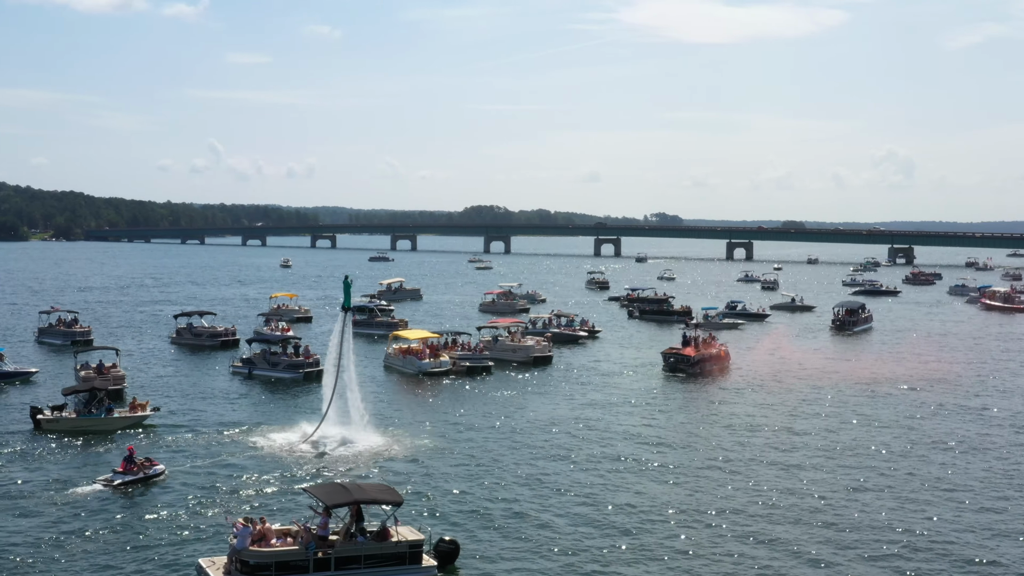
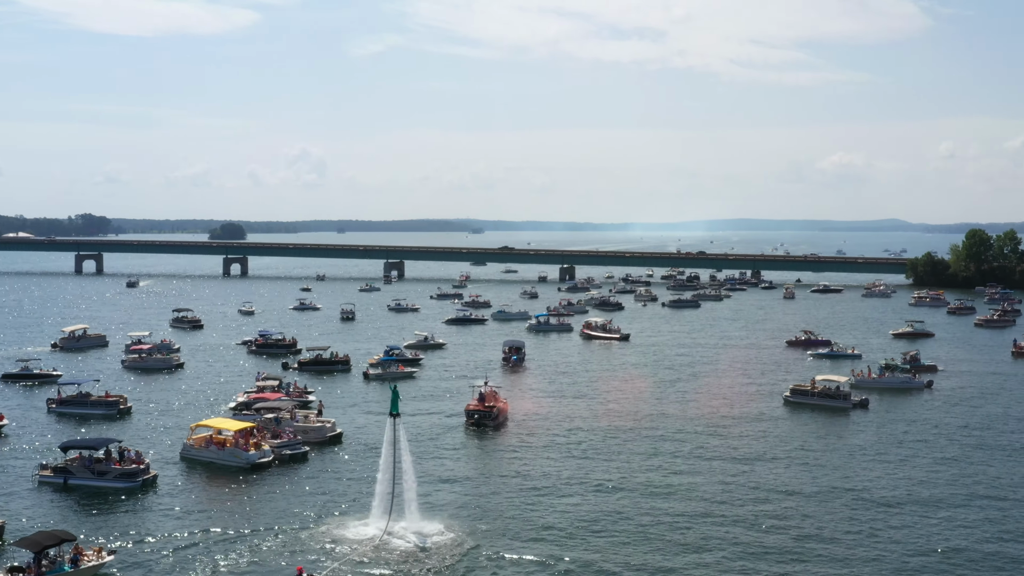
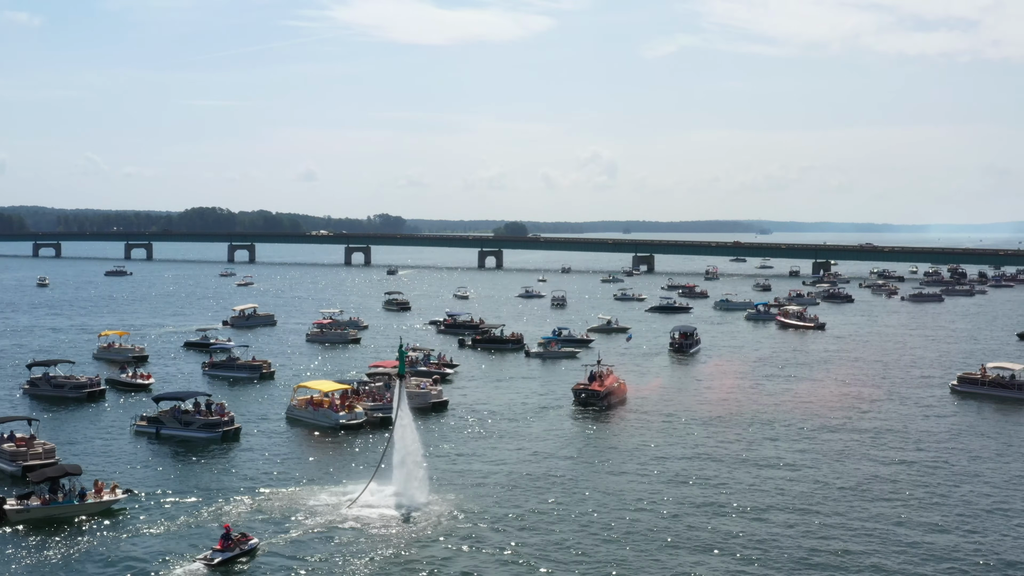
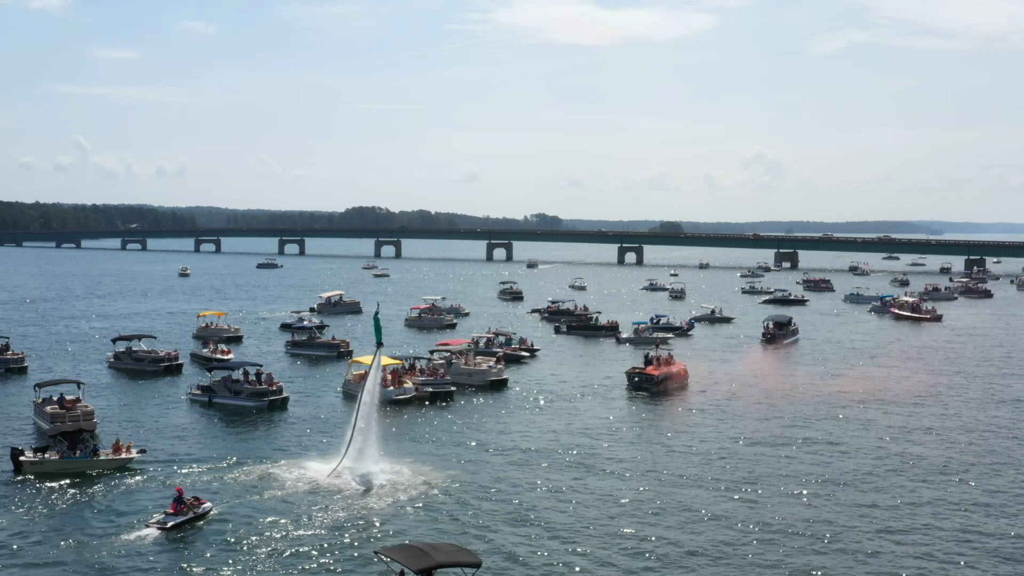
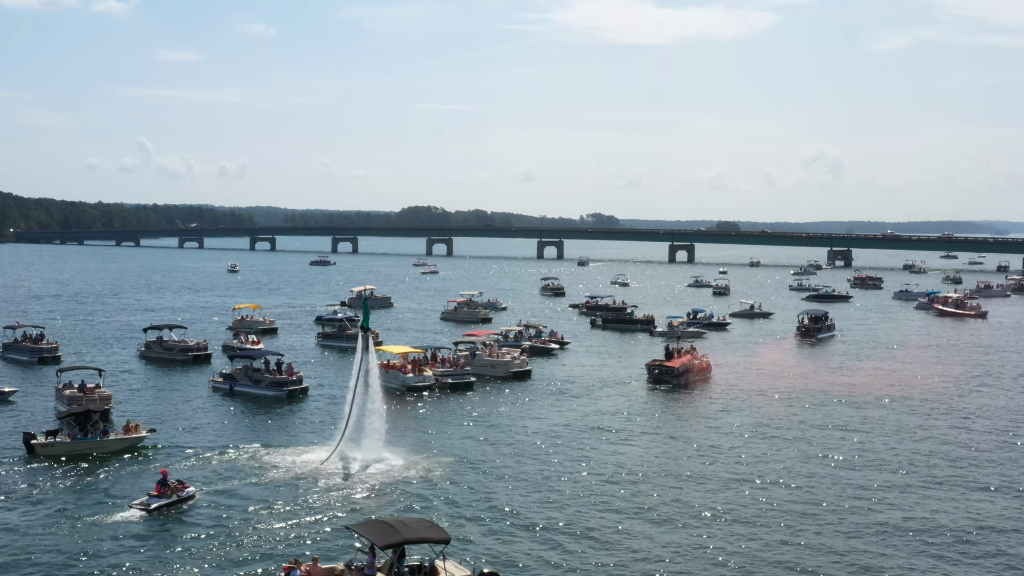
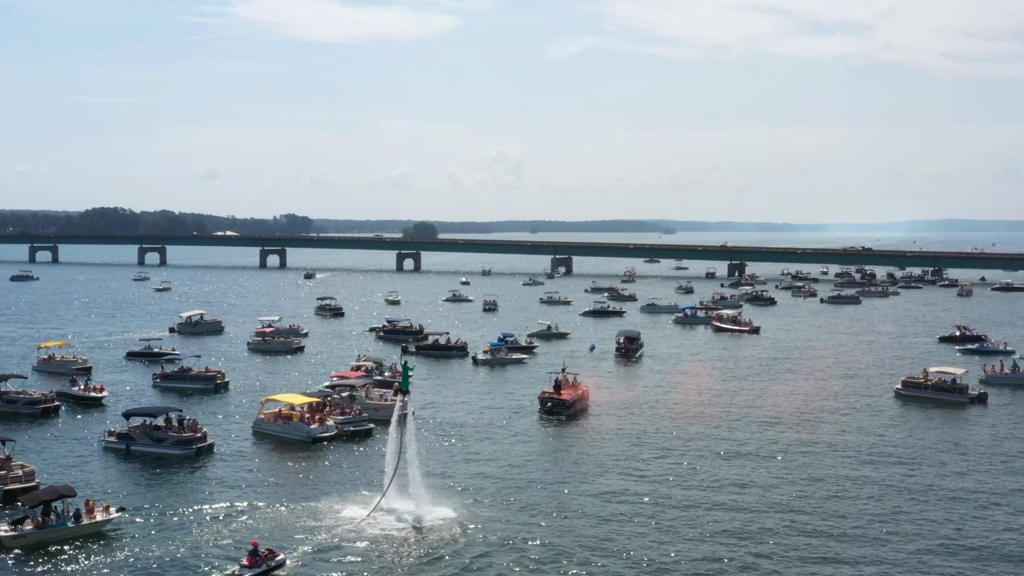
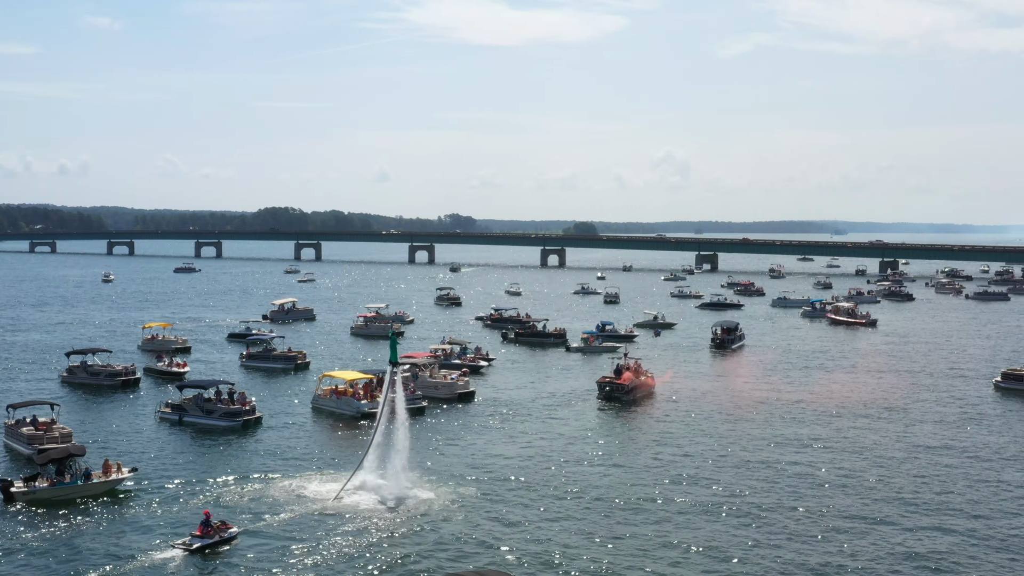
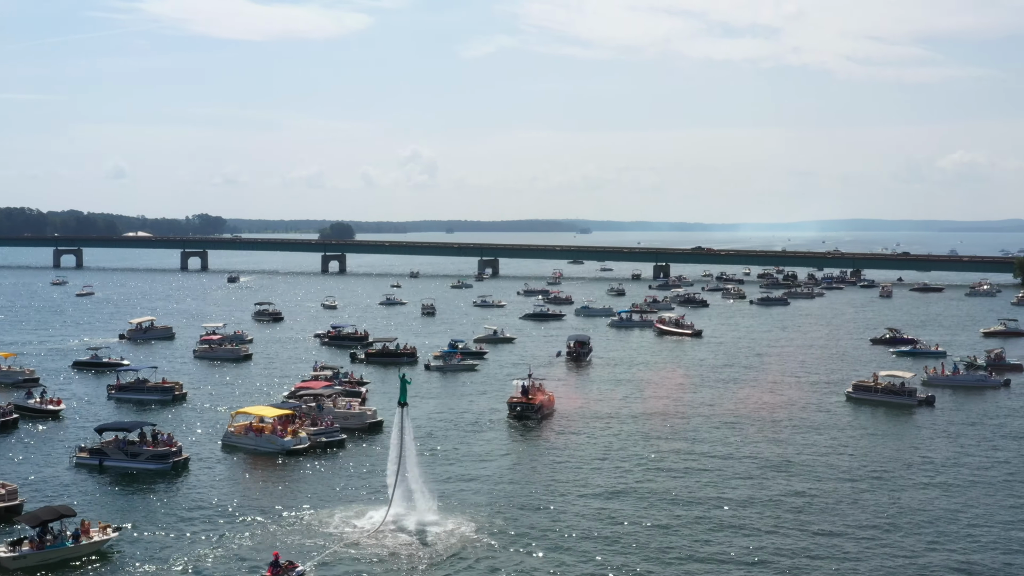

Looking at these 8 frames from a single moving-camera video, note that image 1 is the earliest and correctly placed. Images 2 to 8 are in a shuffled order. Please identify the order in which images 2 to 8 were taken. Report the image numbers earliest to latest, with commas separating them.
5, 4, 7, 3, 6, 8, 2
